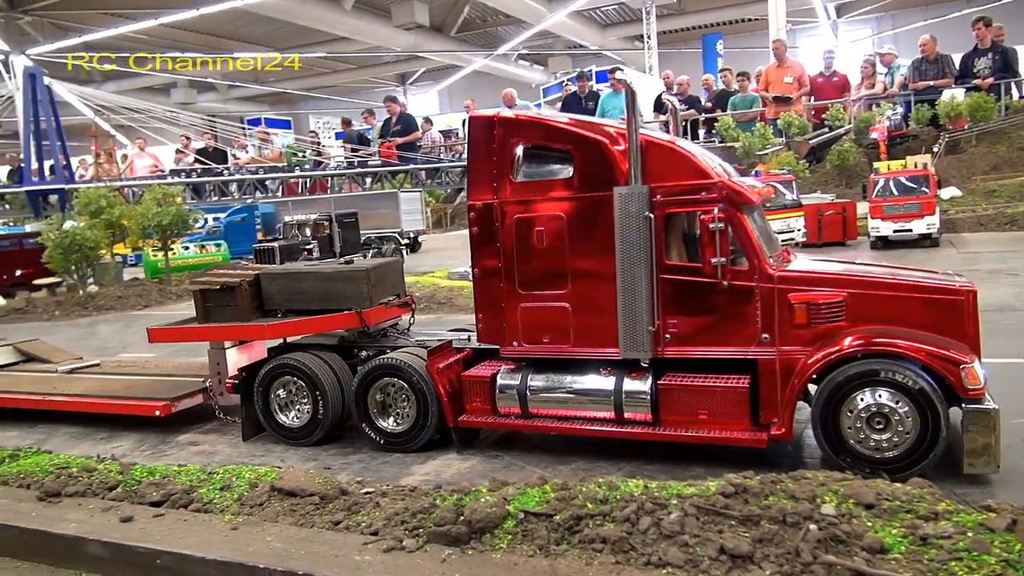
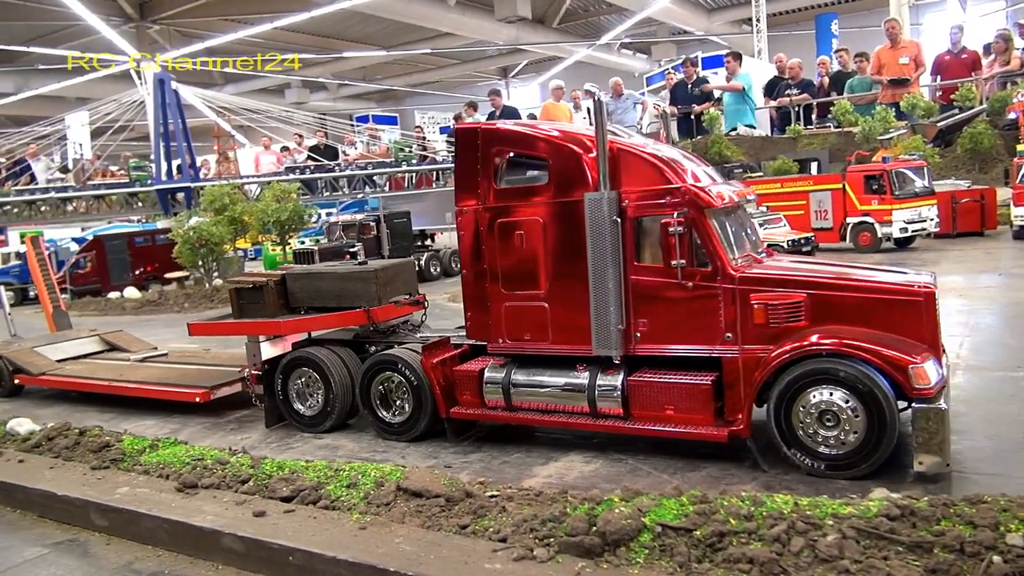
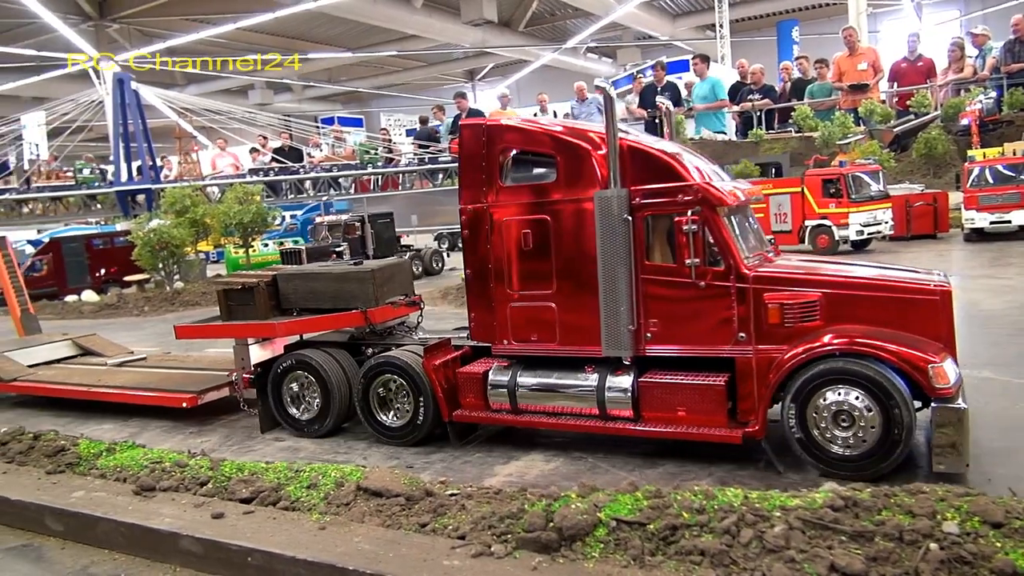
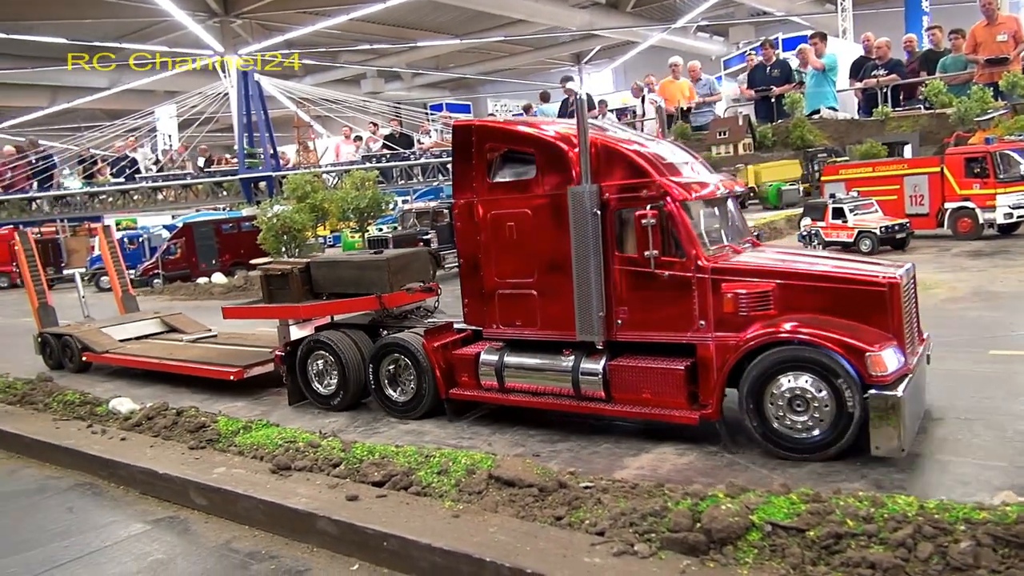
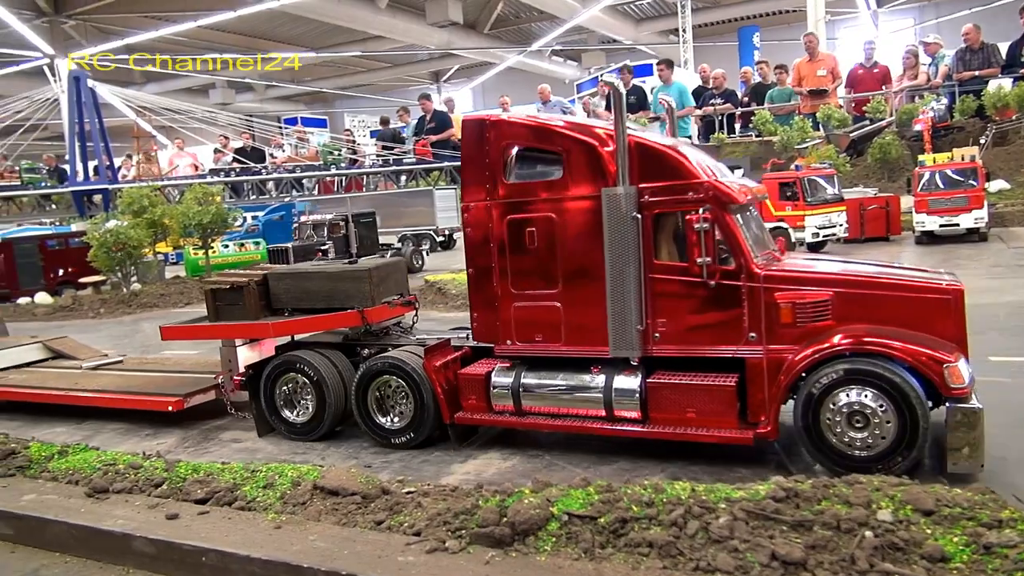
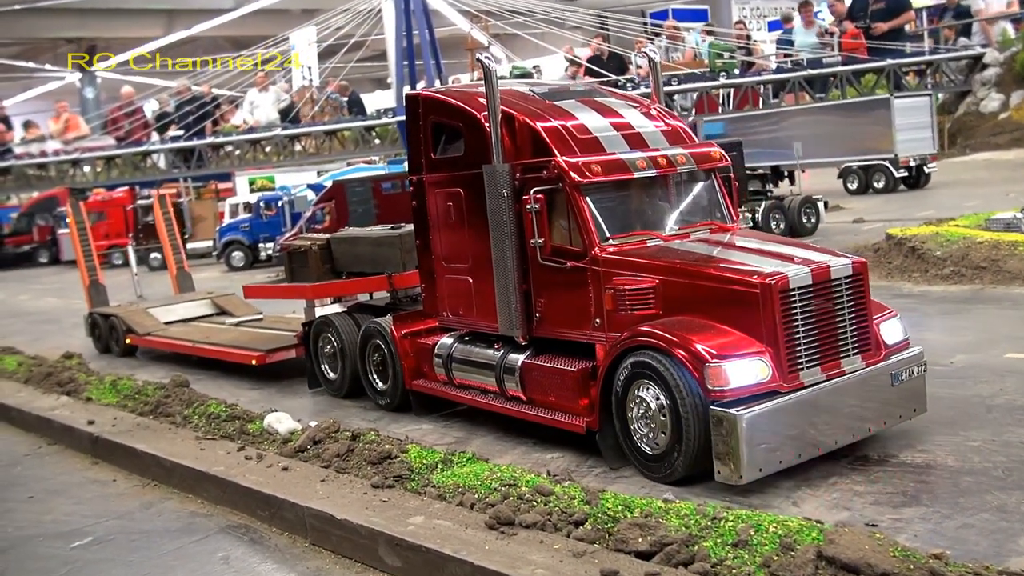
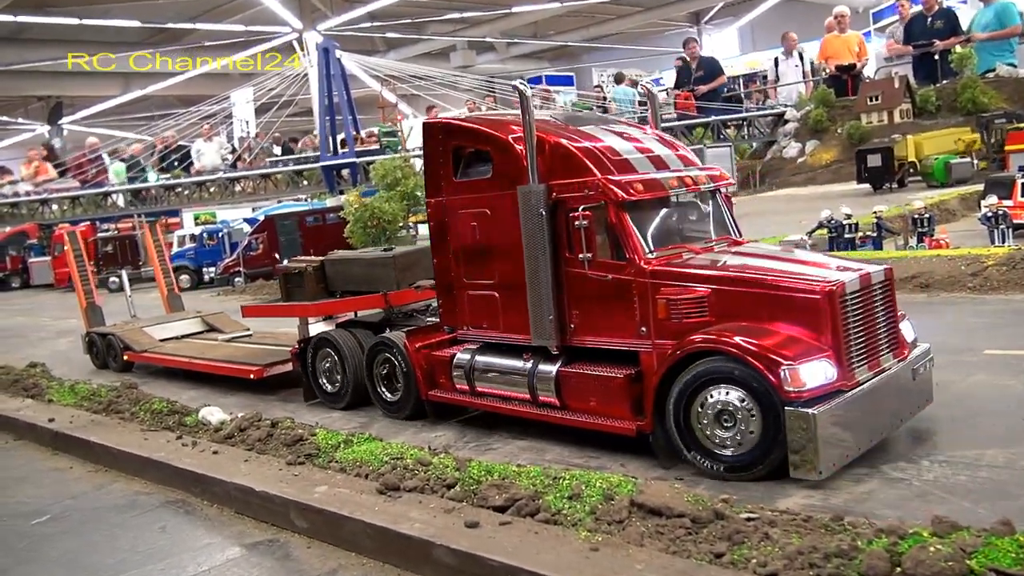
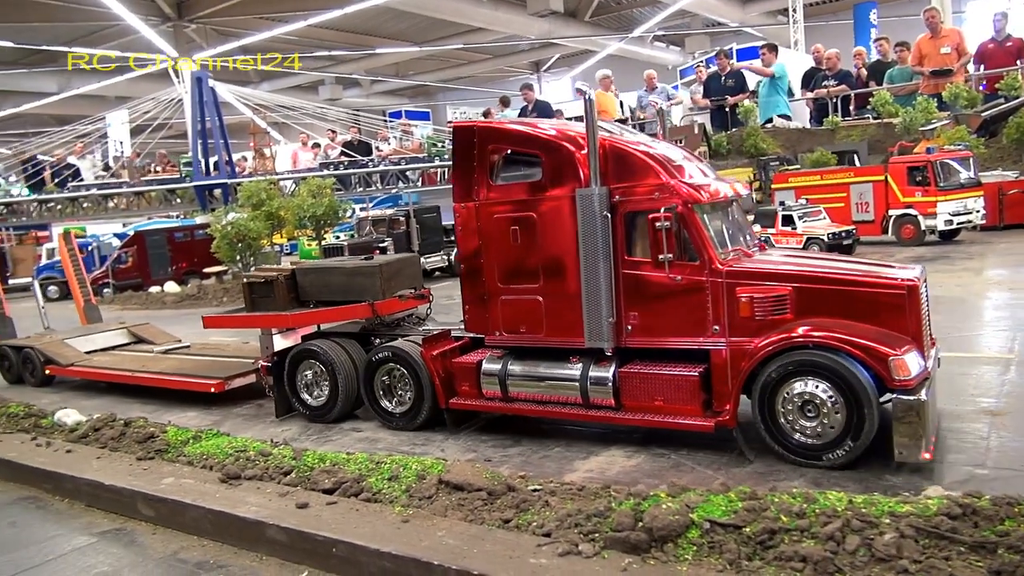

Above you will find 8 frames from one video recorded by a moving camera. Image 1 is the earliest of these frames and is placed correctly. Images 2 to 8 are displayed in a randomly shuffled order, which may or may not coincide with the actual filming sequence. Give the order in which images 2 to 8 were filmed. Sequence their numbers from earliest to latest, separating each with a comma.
5, 3, 2, 8, 4, 7, 6
